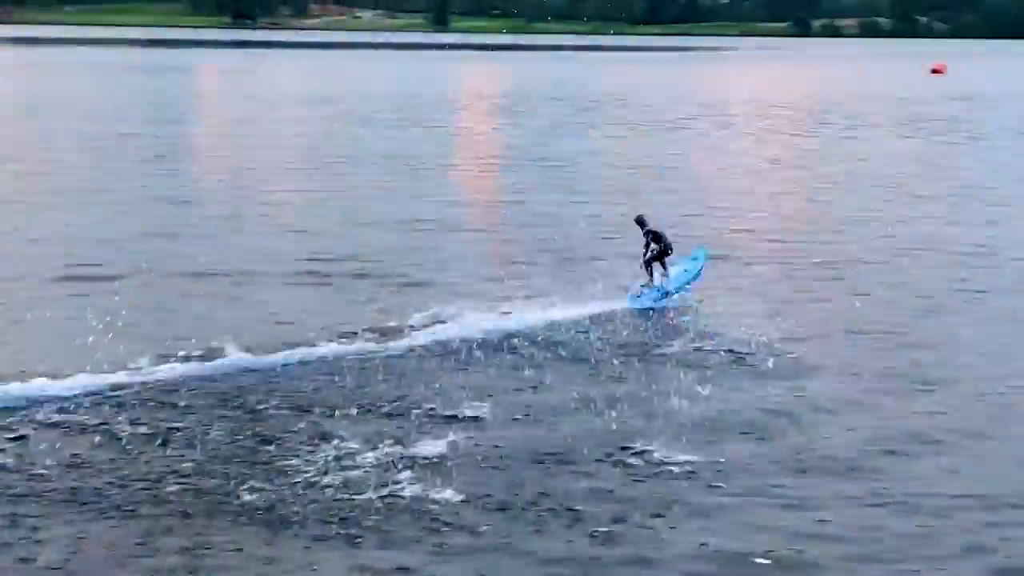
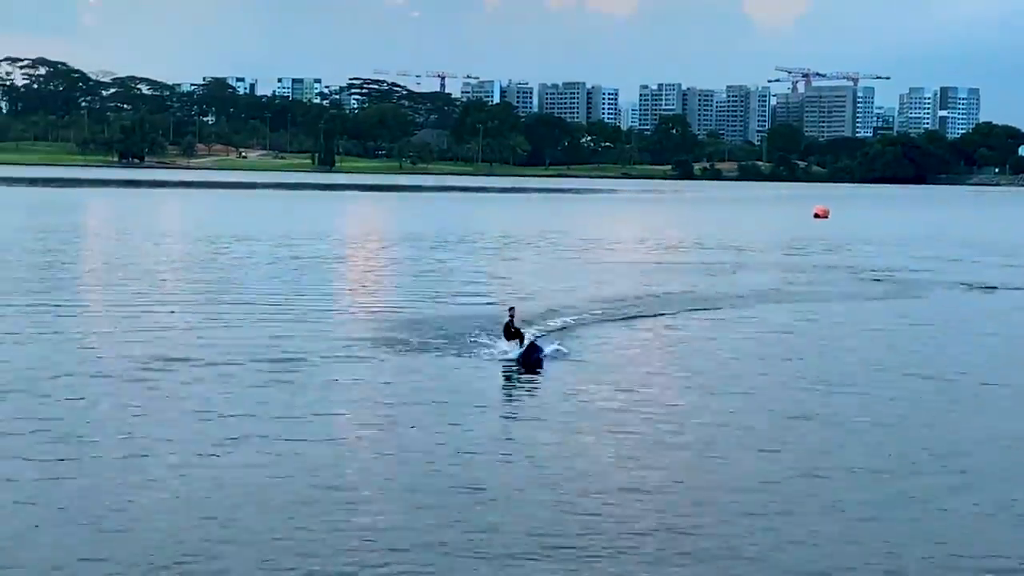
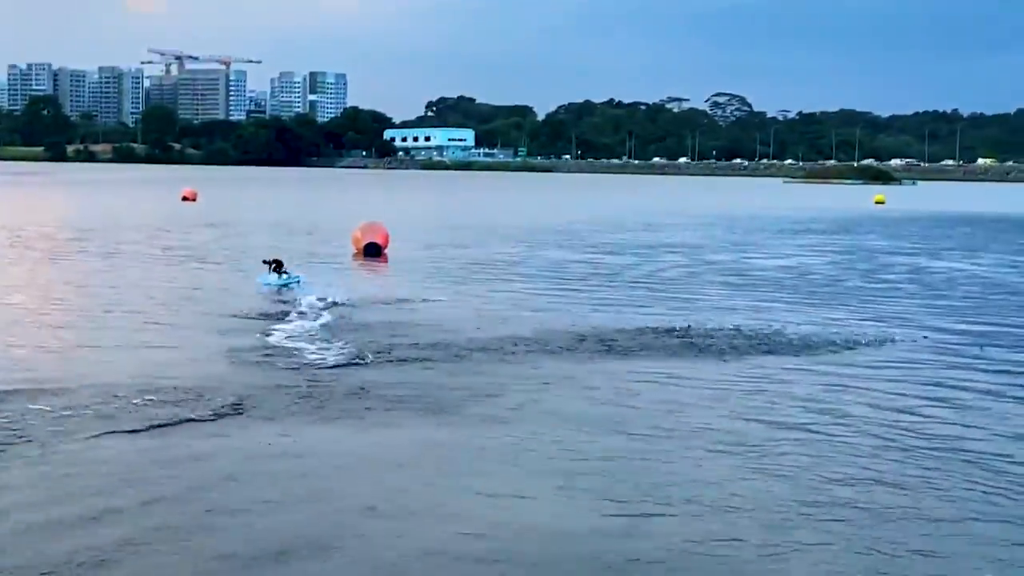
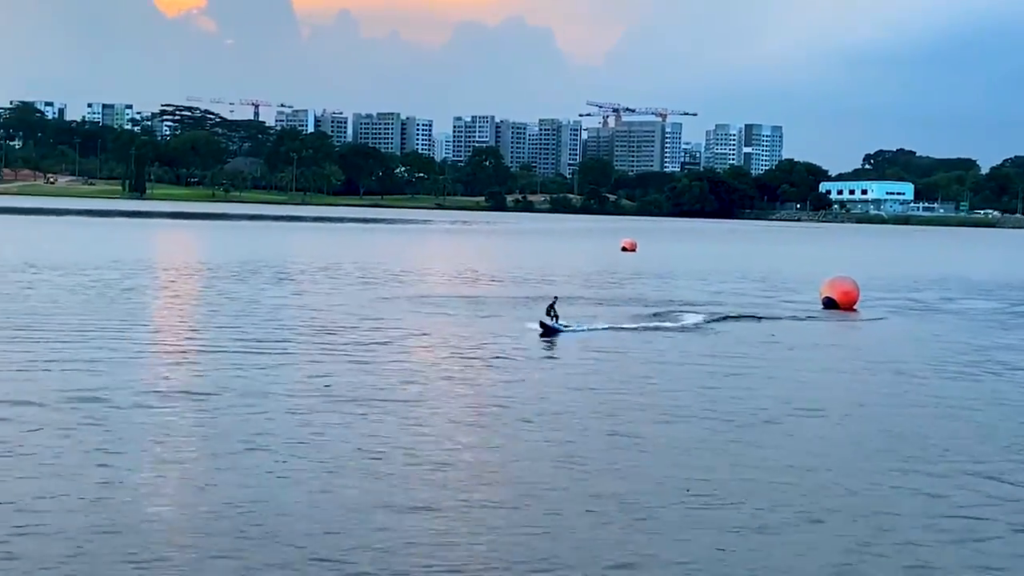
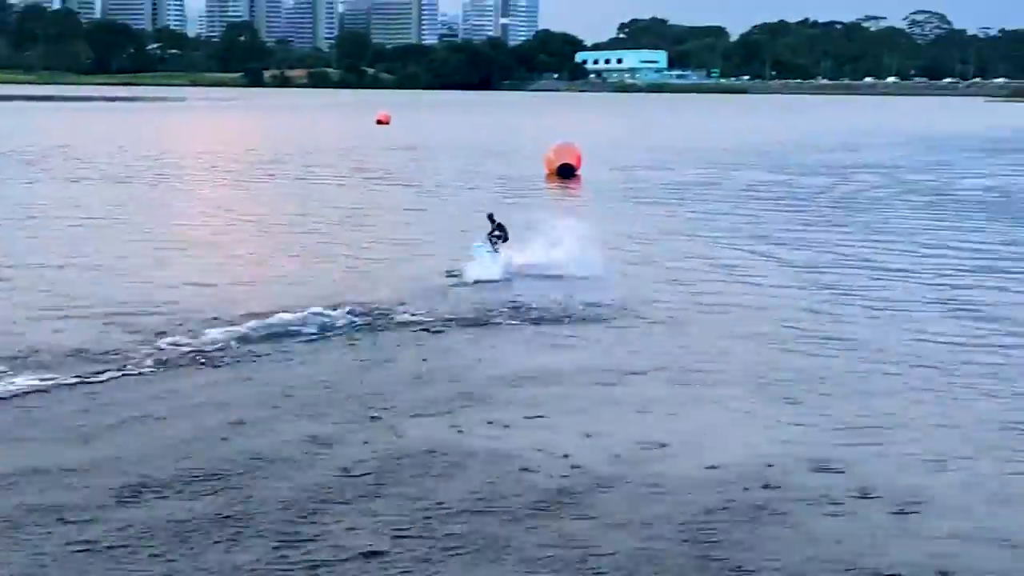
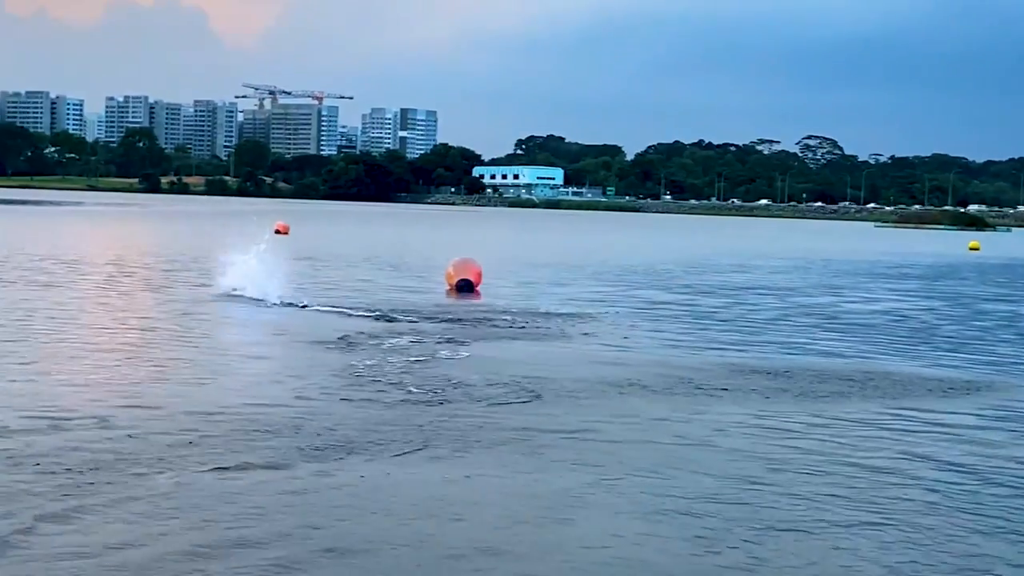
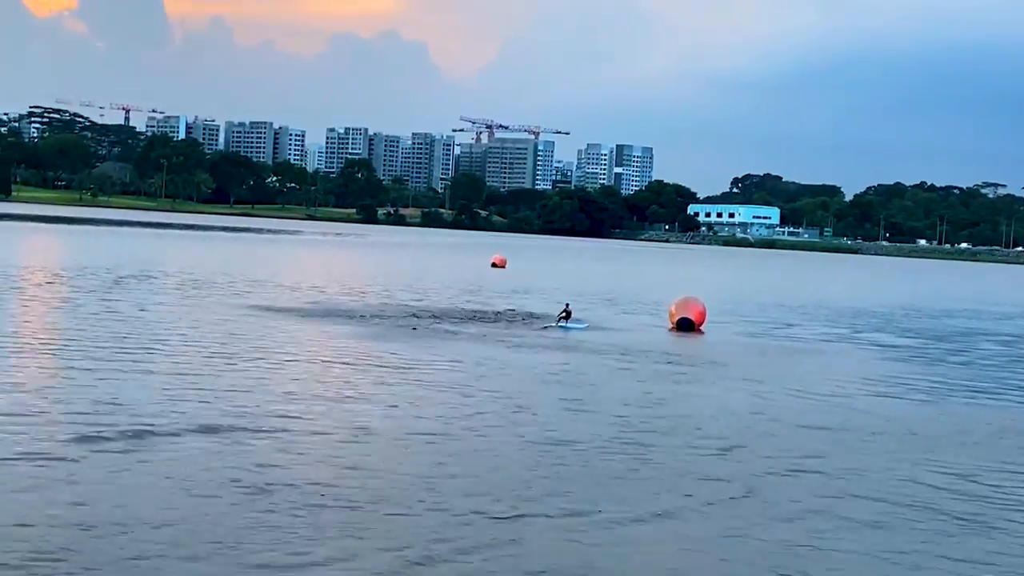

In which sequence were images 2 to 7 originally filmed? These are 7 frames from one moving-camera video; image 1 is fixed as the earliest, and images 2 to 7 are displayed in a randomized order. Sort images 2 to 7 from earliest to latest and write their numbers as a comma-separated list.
5, 3, 6, 7, 4, 2
